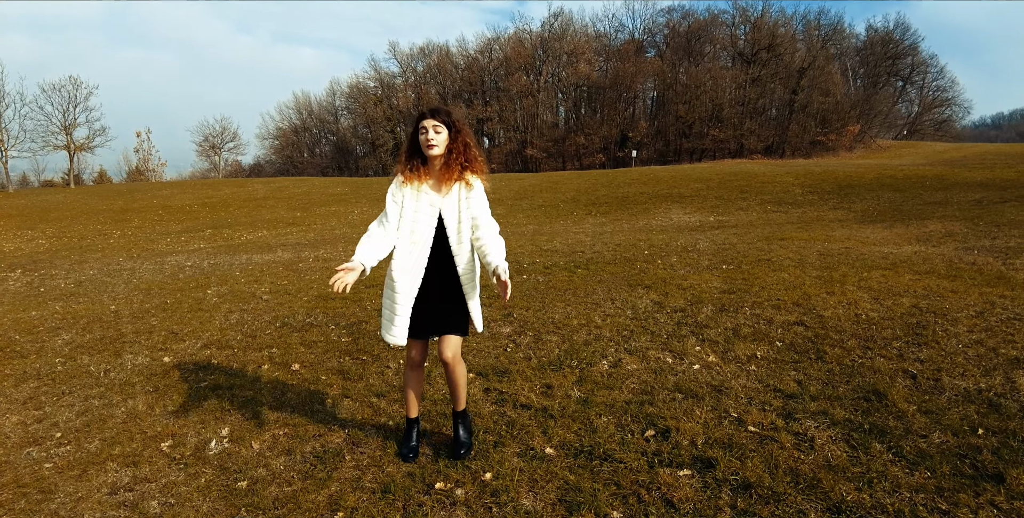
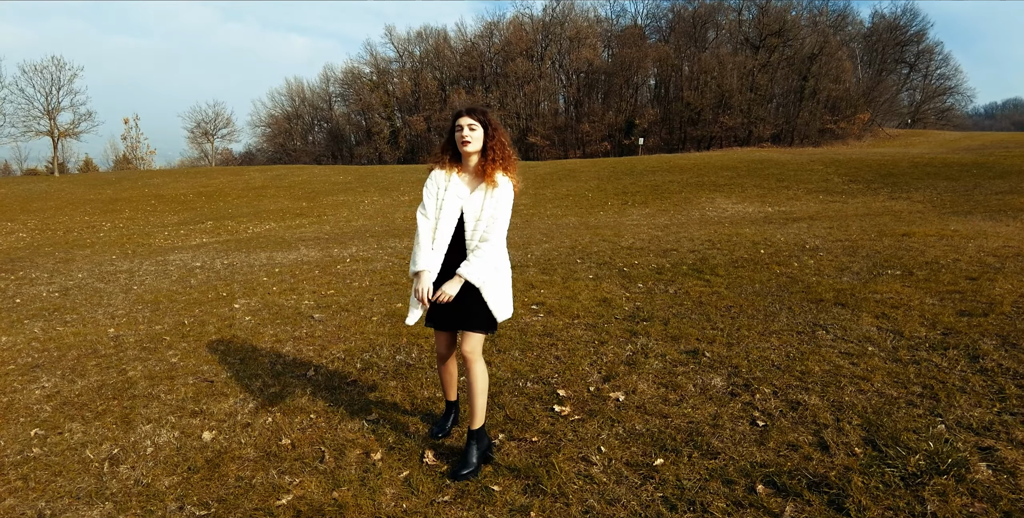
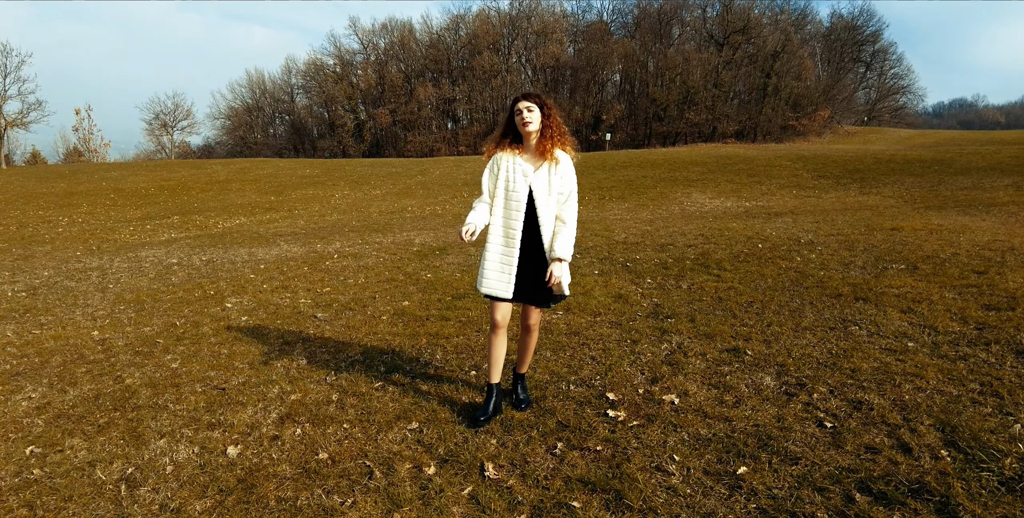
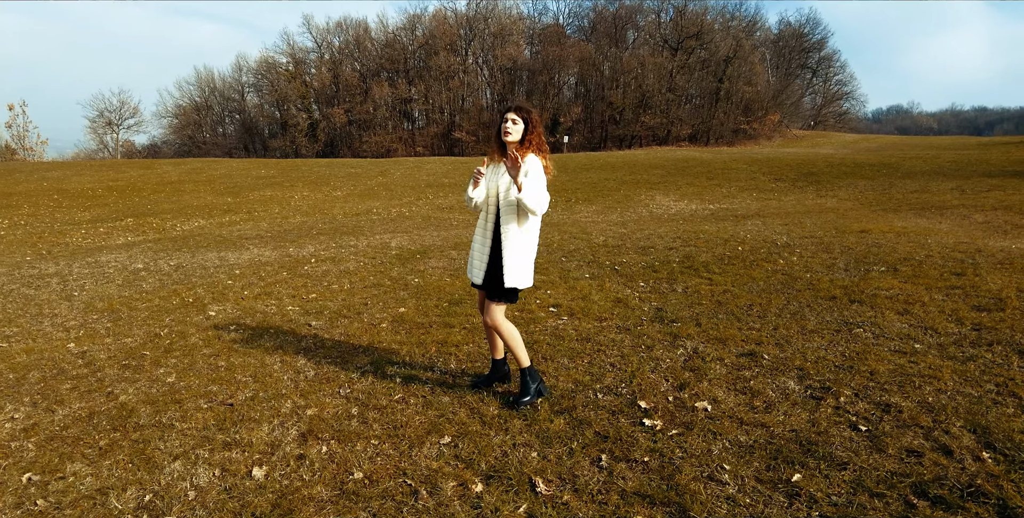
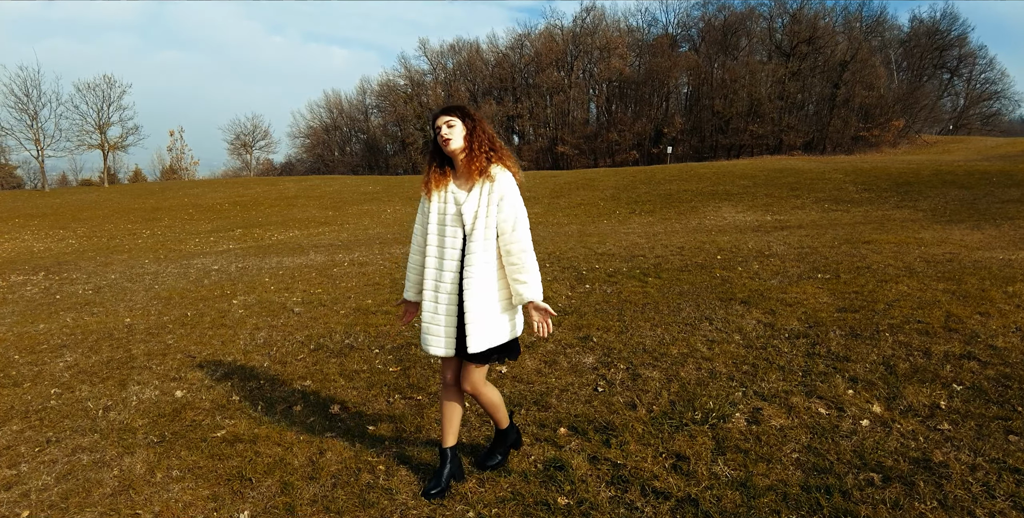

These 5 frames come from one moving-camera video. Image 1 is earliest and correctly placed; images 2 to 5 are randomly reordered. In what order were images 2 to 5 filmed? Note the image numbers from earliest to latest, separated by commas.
5, 2, 3, 4
